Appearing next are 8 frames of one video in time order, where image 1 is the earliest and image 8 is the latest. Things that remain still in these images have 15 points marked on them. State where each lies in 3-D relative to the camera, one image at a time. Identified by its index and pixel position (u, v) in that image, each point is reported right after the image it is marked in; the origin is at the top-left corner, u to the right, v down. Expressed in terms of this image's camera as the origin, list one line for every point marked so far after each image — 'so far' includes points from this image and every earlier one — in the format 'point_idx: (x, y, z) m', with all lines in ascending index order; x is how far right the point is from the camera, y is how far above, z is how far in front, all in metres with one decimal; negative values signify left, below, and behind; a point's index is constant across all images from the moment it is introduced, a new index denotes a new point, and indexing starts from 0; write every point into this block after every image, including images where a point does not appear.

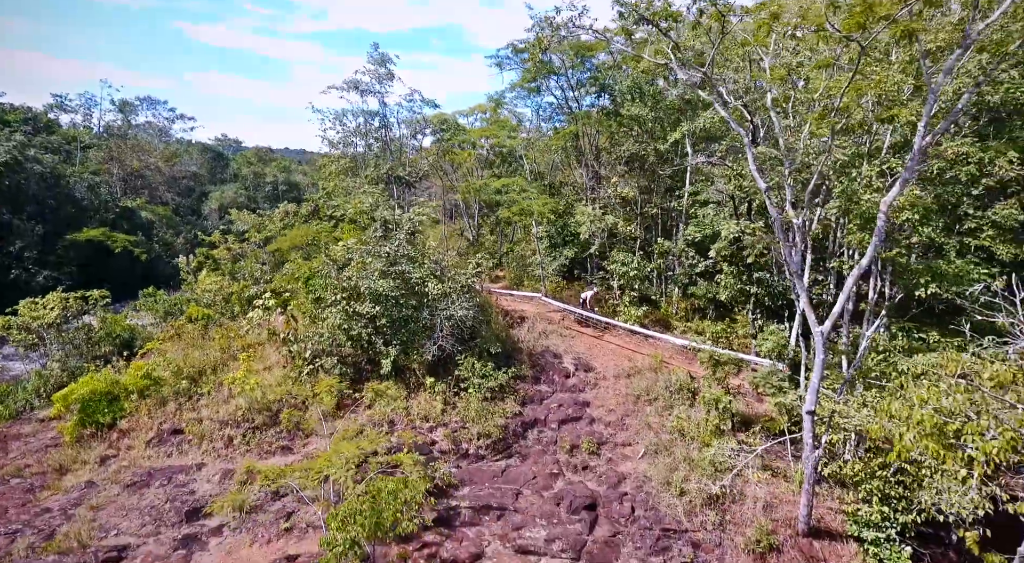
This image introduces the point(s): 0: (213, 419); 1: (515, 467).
0: (-5.8, -2.7, +12.0) m
1: (+0.1, -3.3, +11.1) m
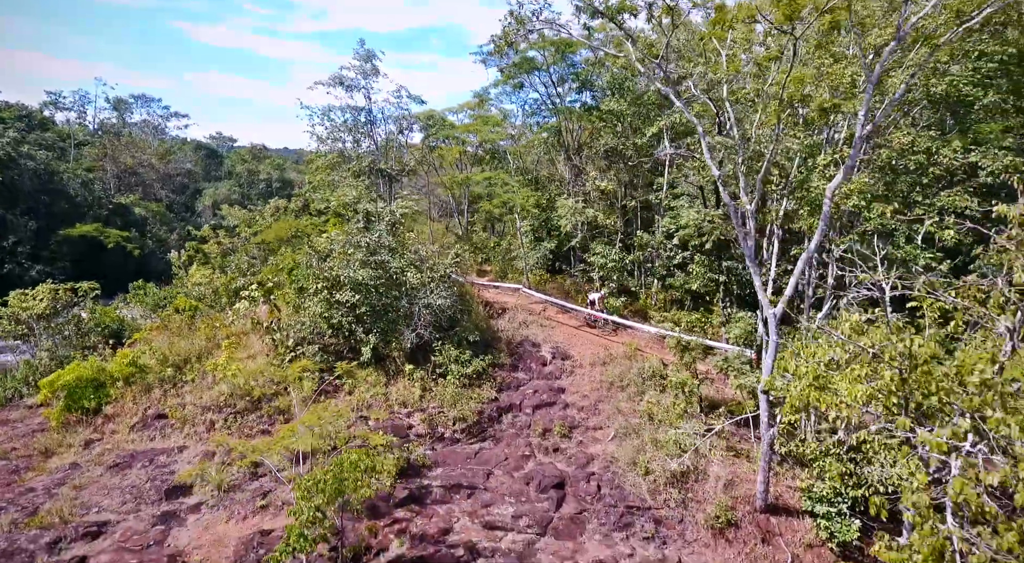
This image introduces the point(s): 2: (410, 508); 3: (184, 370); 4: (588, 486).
0: (-6.3, -2.4, +12.3) m
1: (-0.4, -3.1, +11.5) m
2: (-1.6, -3.5, +9.7) m
3: (-7.1, -1.9, +13.4) m
4: (+1.3, -3.4, +10.4) m
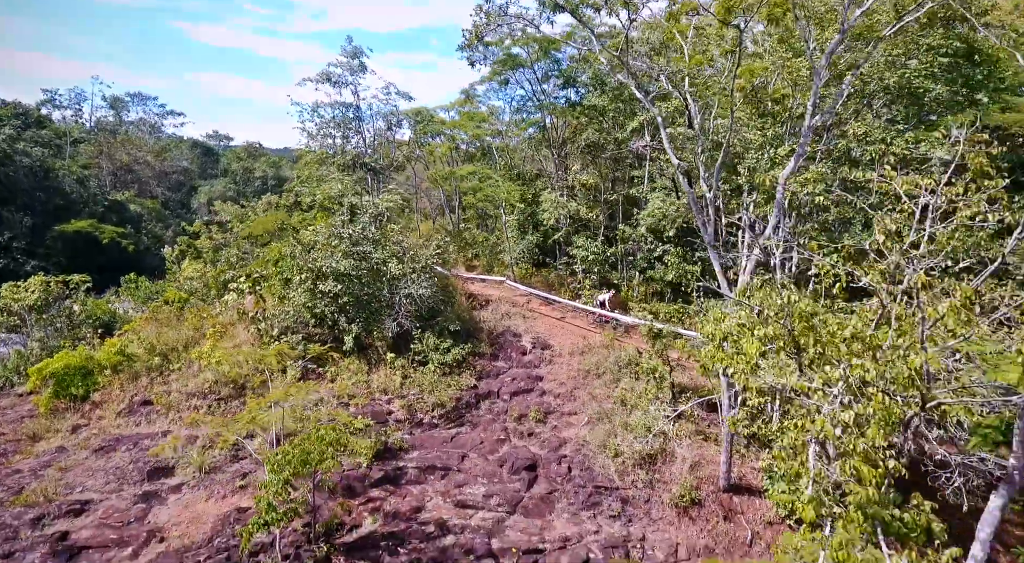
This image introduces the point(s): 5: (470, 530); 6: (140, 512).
0: (-6.7, -2.2, +12.6) m
1: (-0.9, -2.9, +11.8) m
2: (-2.0, -3.3, +10.0) m
3: (-7.6, -1.7, +13.7) m
4: (+0.8, -3.2, +10.7) m
5: (-0.6, -3.7, +9.2) m
6: (-5.6, -3.5, +9.3) m
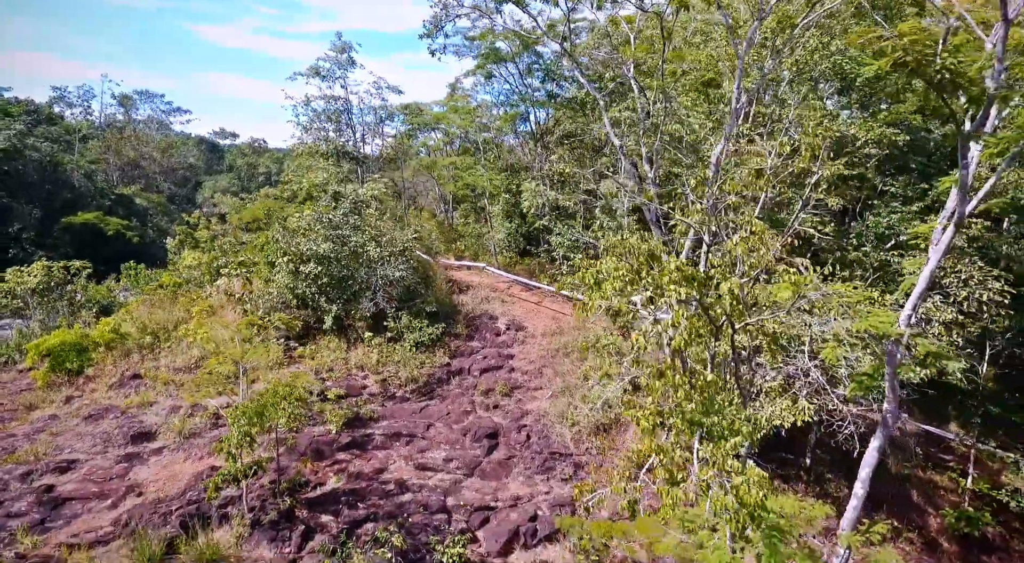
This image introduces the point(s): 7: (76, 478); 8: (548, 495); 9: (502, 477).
0: (-7.4, -1.8, +13.3) m
1: (-1.6, -2.5, +12.4) m
2: (-2.7, -2.9, +10.6) m
3: (-8.2, -1.3, +14.5) m
4: (+0.1, -2.8, +11.3) m
5: (-1.4, -3.3, +9.9) m
6: (-6.3, -3.0, +10.0) m
7: (-6.8, -3.1, +9.7) m
8: (+0.6, -3.5, +10.0) m
9: (-0.2, -3.3, +10.4) m
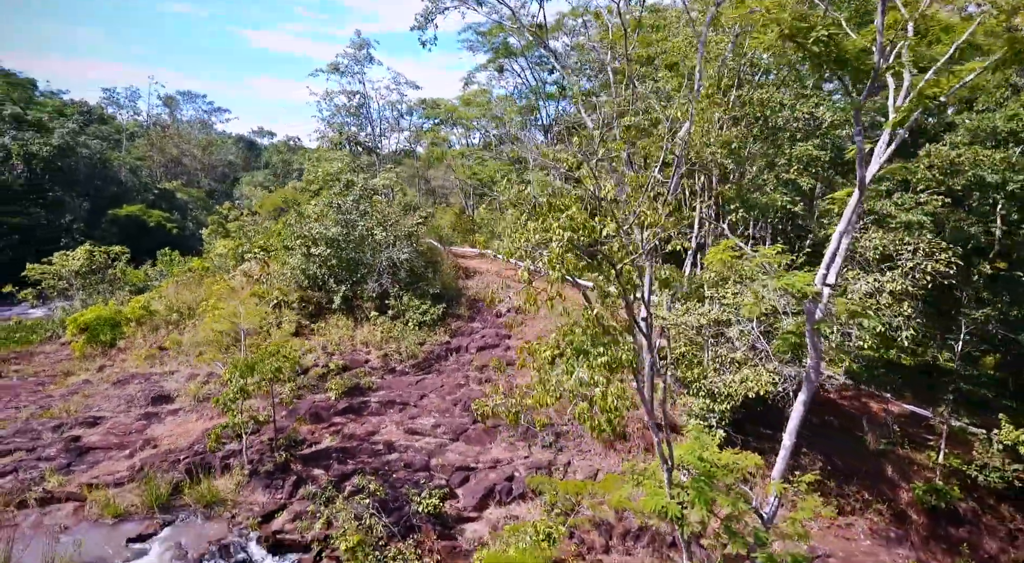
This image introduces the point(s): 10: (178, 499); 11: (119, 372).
0: (-7.5, -1.4, +14.4) m
1: (-1.7, -2.1, +13.1) m
2: (-3.0, -2.5, +11.4) m
3: (-8.2, -0.8, +15.6) m
4: (-0.1, -2.4, +12.0) m
5: (-1.7, -2.9, +10.6) m
6: (-6.6, -2.6, +11.0) m
7: (-7.1, -2.6, +10.7) m
8: (+0.3, -3.1, +10.7) m
9: (-0.5, -2.9, +11.1) m
10: (-4.9, -3.2, +9.0) m
11: (-8.4, -2.0, +13.3) m
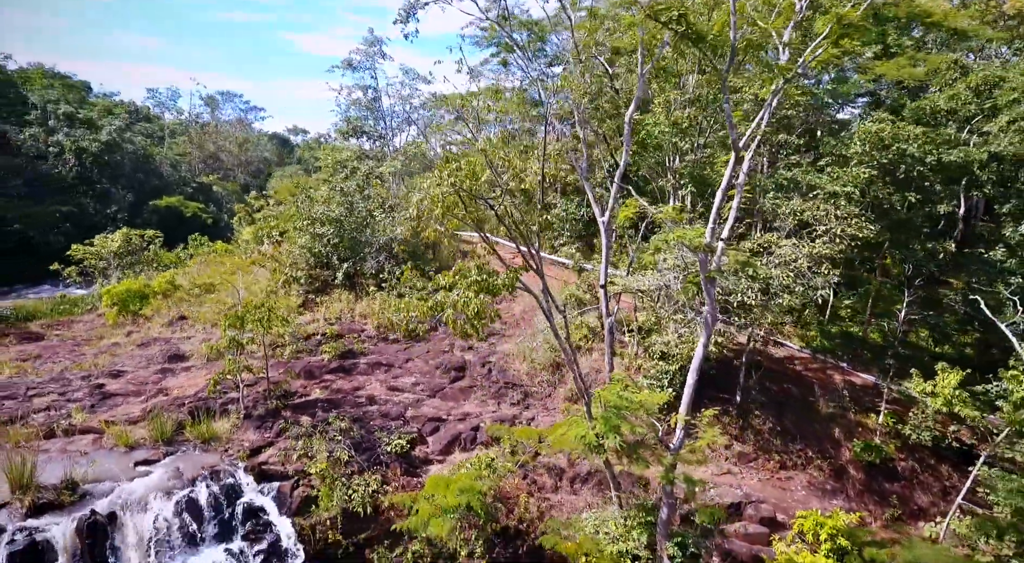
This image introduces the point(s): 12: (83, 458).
0: (-7.8, -0.7, +16.0) m
1: (-2.2, -1.5, +14.3) m
2: (-3.6, -1.9, +12.7) m
3: (-8.5, -0.2, +17.2) m
4: (-0.6, -1.8, +13.0) m
5: (-2.3, -2.3, +11.8) m
6: (-7.1, -2.0, +12.5) m
7: (-7.7, -2.0, +12.2) m
8: (-0.3, -2.5, +11.7) m
9: (-1.0, -2.3, +12.1) m
10: (-5.5, -2.6, +10.4) m
11: (-8.8, -1.3, +14.9) m
12: (-6.6, -2.7, +9.5) m
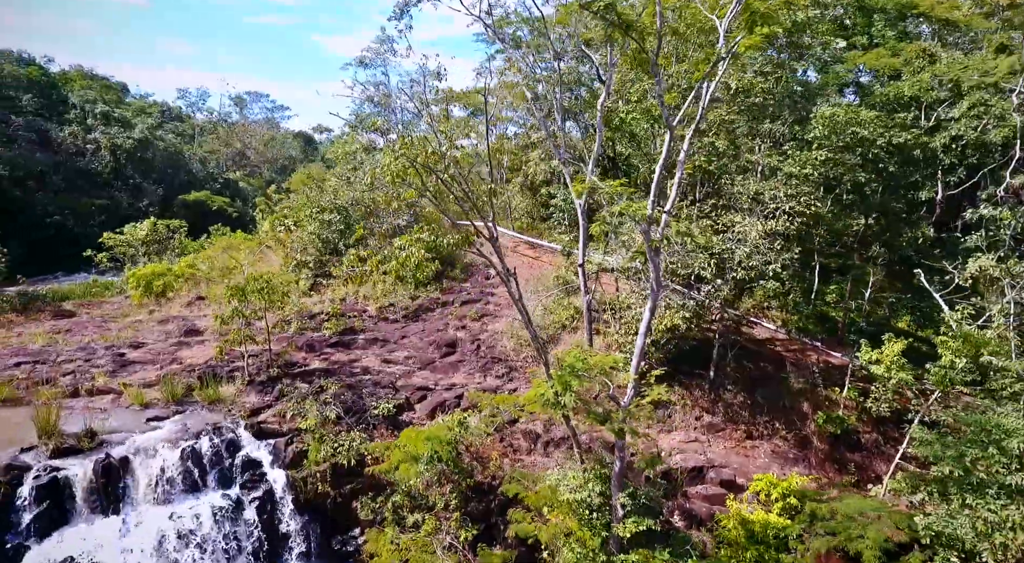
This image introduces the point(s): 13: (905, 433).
0: (-7.9, -0.3, +17.1) m
1: (-2.4, -1.1, +15.2) m
2: (-3.8, -1.5, +13.6) m
3: (-8.5, +0.3, +18.3) m
4: (-0.9, -1.4, +13.8) m
5: (-2.6, -1.9, +12.6) m
6: (-7.4, -1.5, +13.6) m
7: (-8.0, -1.5, +13.3) m
8: (-0.7, -2.1, +12.5) m
9: (-1.3, -1.9, +13.0) m
10: (-5.9, -2.1, +11.4) m
11: (-9.0, -0.9, +16.1) m
12: (-7.0, -2.2, +10.6) m
13: (+7.2, -2.8, +11.4) m
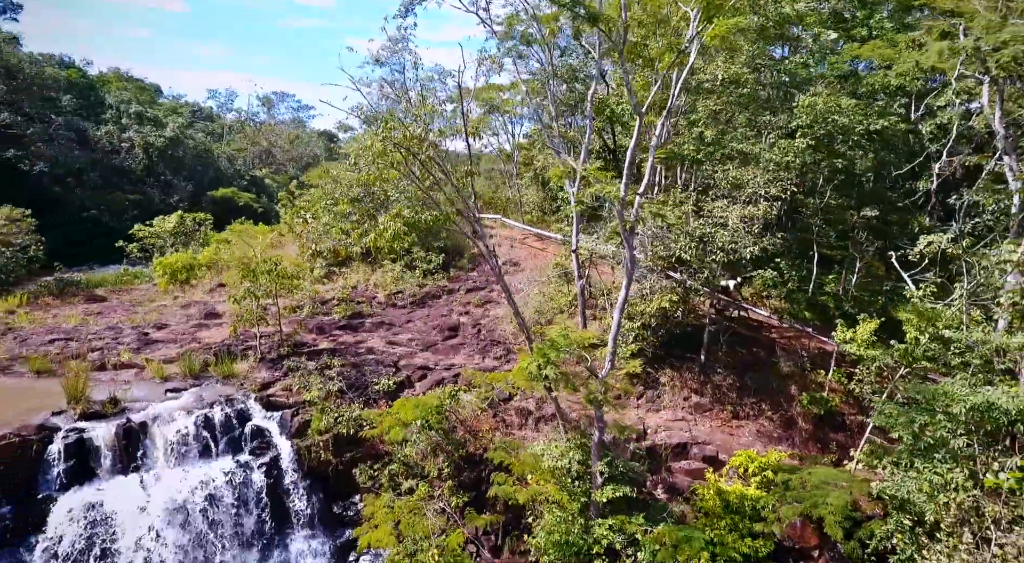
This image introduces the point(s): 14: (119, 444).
0: (-7.8, +0.1, +18.0) m
1: (-2.3, -0.7, +15.8) m
2: (-3.8, -1.1, +14.3) m
3: (-8.3, +0.6, +19.3) m
4: (-0.9, -1.1, +14.5) m
5: (-2.7, -1.6, +13.3) m
6: (-7.4, -1.2, +14.5) m
7: (-8.0, -1.2, +14.3) m
8: (-0.7, -1.8, +13.1) m
9: (-1.4, -1.6, +13.6) m
10: (-6.0, -1.8, +12.2) m
11: (-8.9, -0.5, +17.0) m
12: (-7.1, -1.9, +11.4) m
13: (+7.1, -2.5, +11.6) m
14: (-6.3, -2.6, +9.9) m
